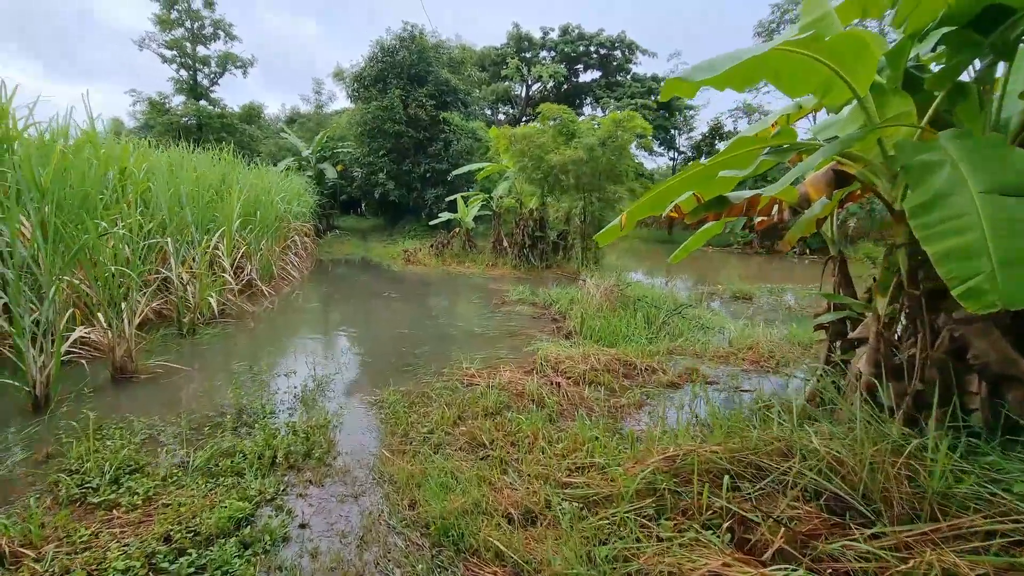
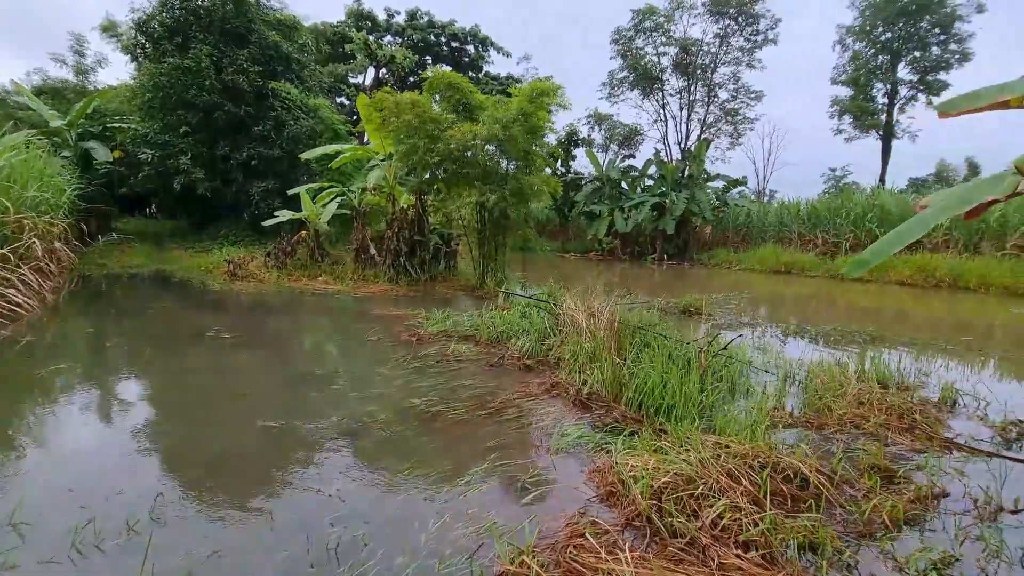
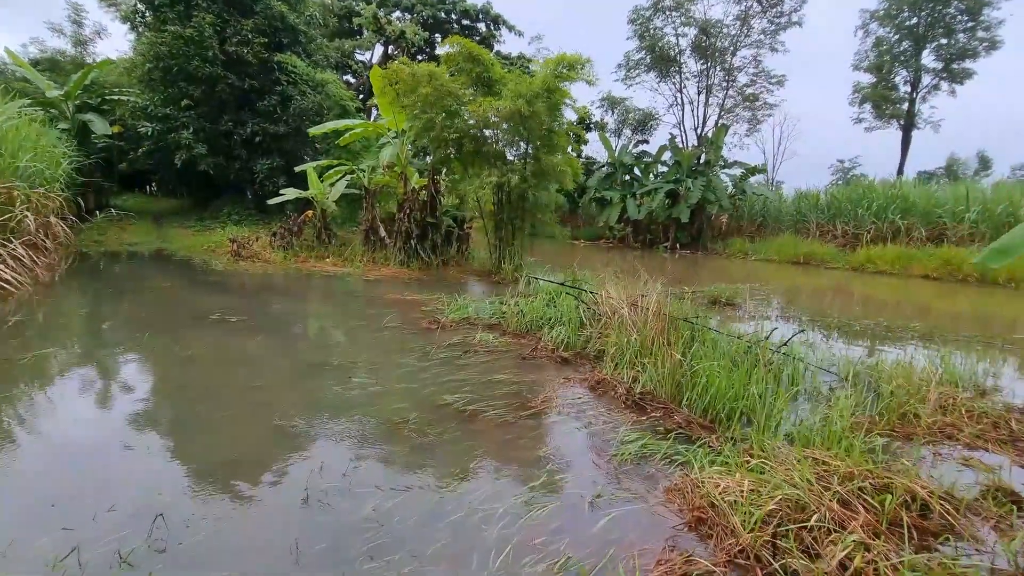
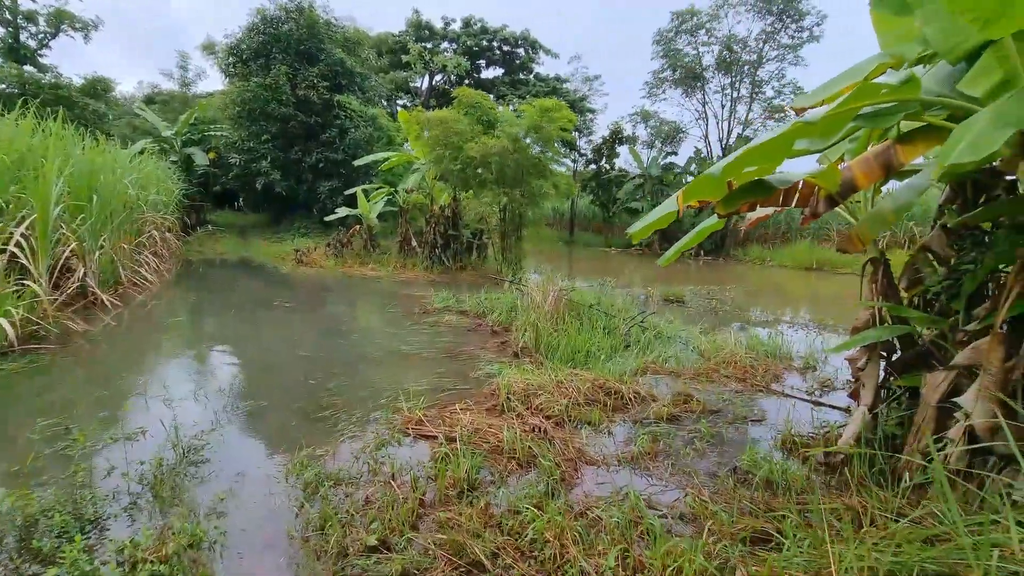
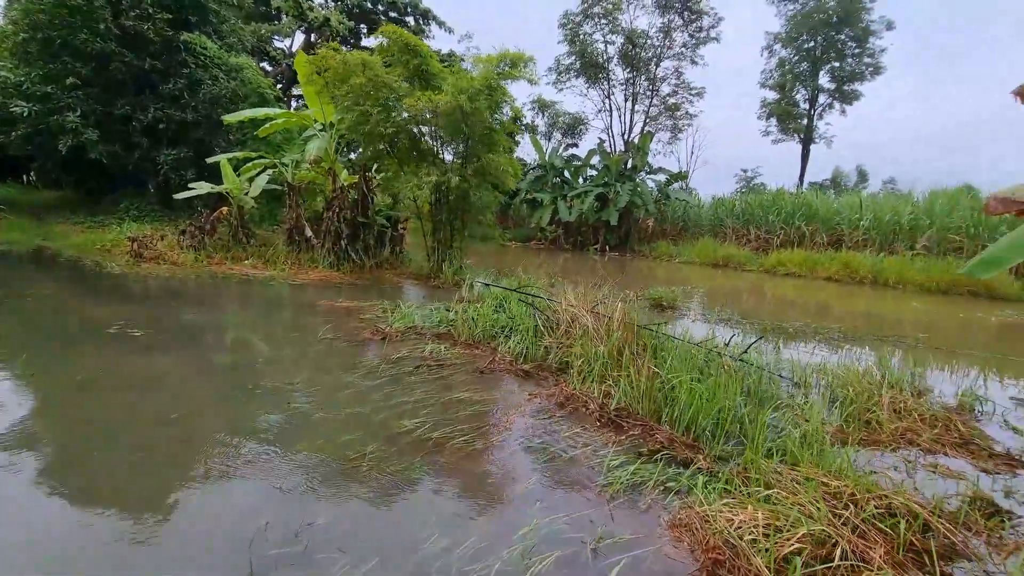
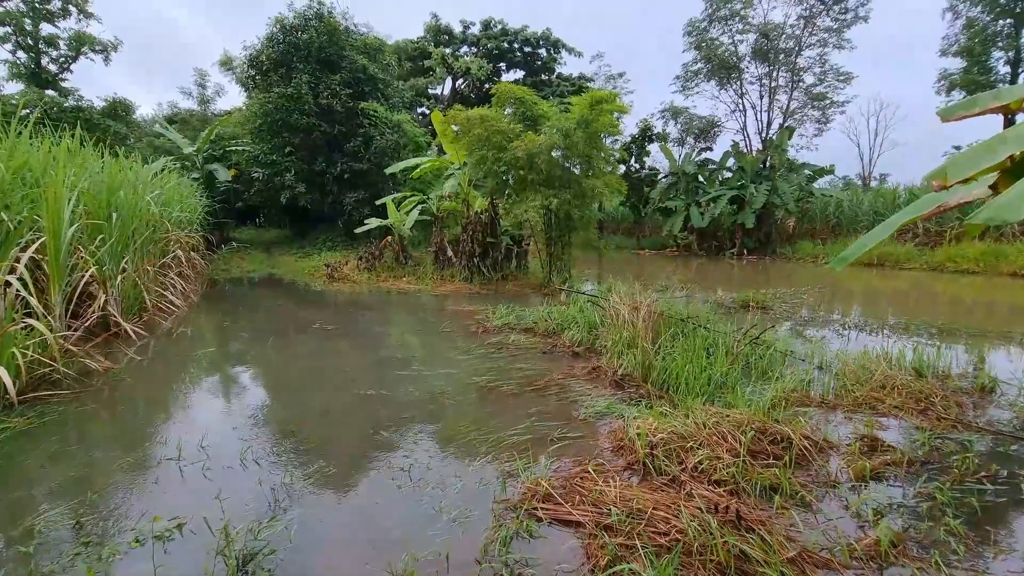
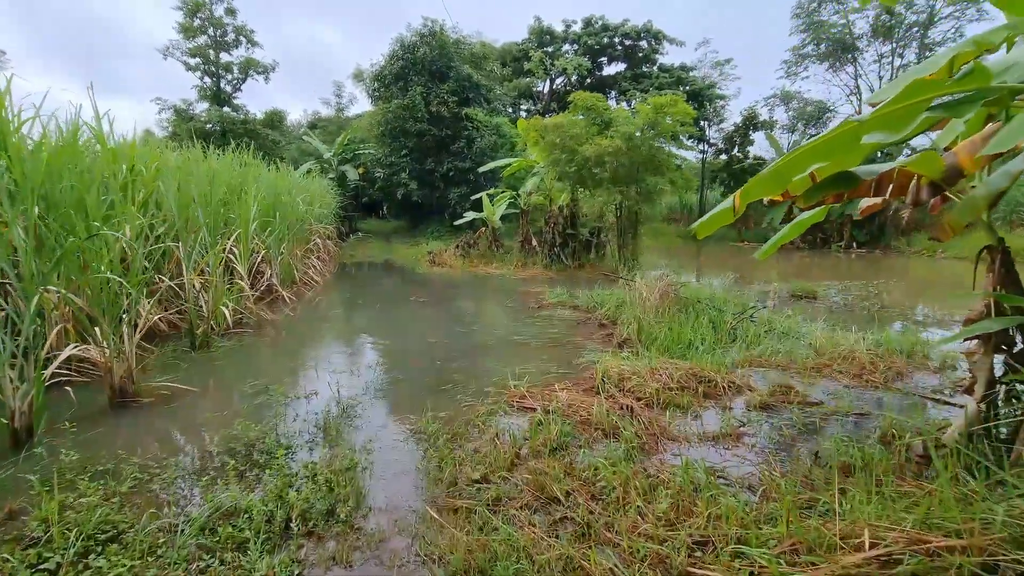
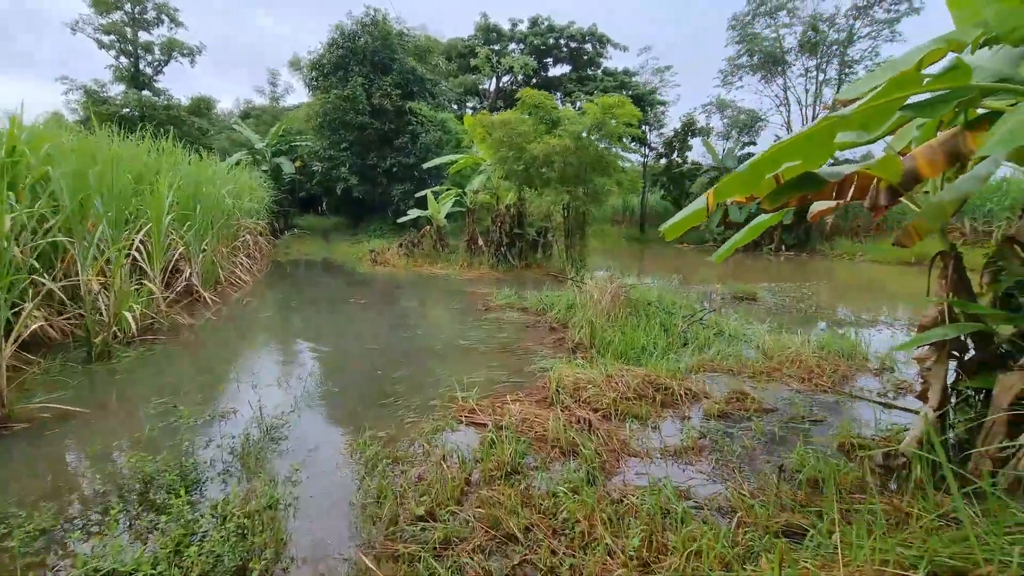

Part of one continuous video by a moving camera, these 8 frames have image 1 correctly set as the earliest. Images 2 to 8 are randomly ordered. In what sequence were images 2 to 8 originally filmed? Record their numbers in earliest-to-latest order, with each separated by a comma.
7, 8, 4, 6, 2, 3, 5
